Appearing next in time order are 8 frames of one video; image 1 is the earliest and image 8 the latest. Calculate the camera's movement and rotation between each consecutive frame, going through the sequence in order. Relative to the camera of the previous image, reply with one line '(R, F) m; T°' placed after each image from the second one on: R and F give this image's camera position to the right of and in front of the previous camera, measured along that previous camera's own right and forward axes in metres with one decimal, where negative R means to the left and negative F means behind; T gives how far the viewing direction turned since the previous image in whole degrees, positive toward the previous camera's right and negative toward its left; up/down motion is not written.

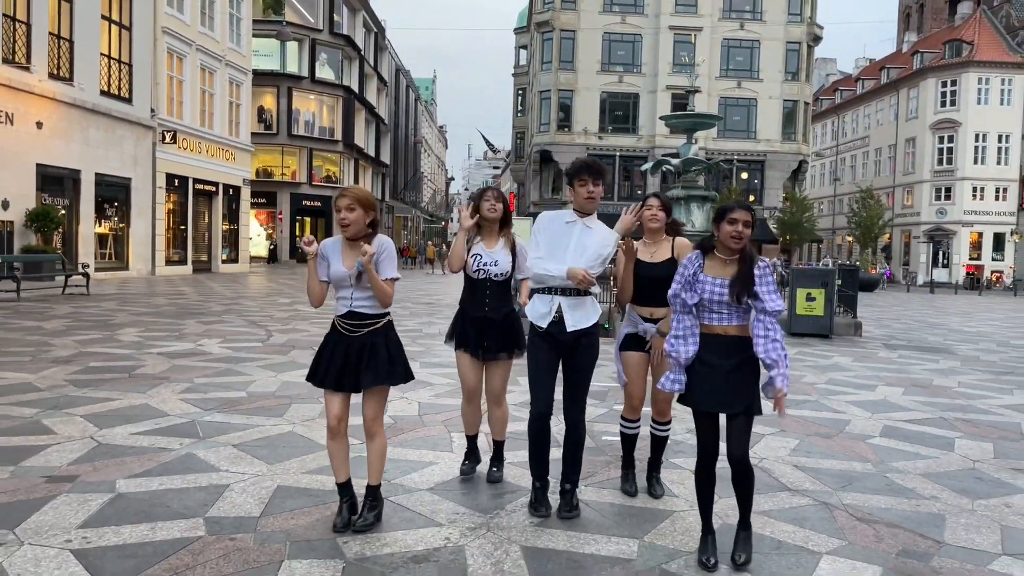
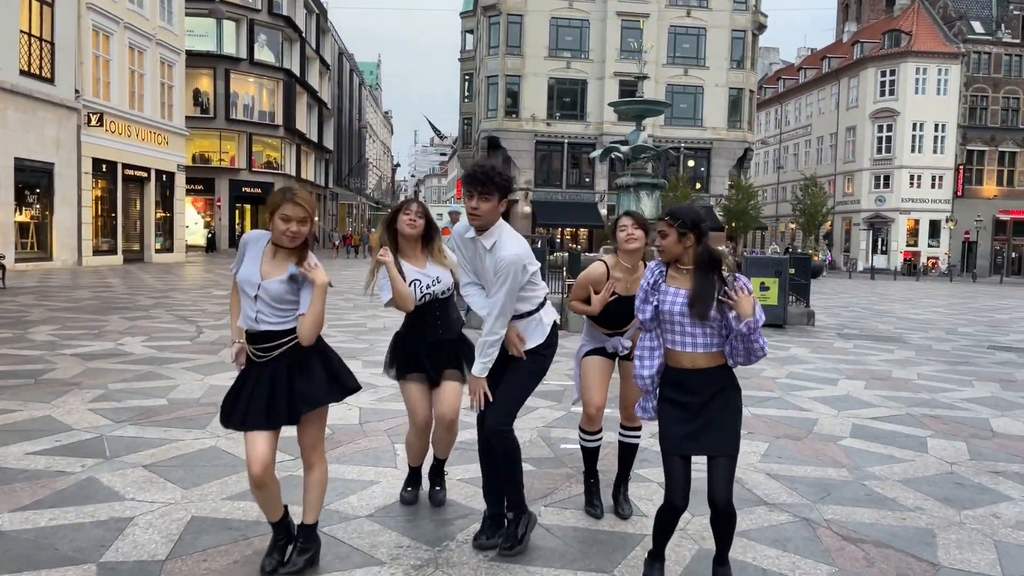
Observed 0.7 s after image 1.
(0.0, +0.5) m; +4°
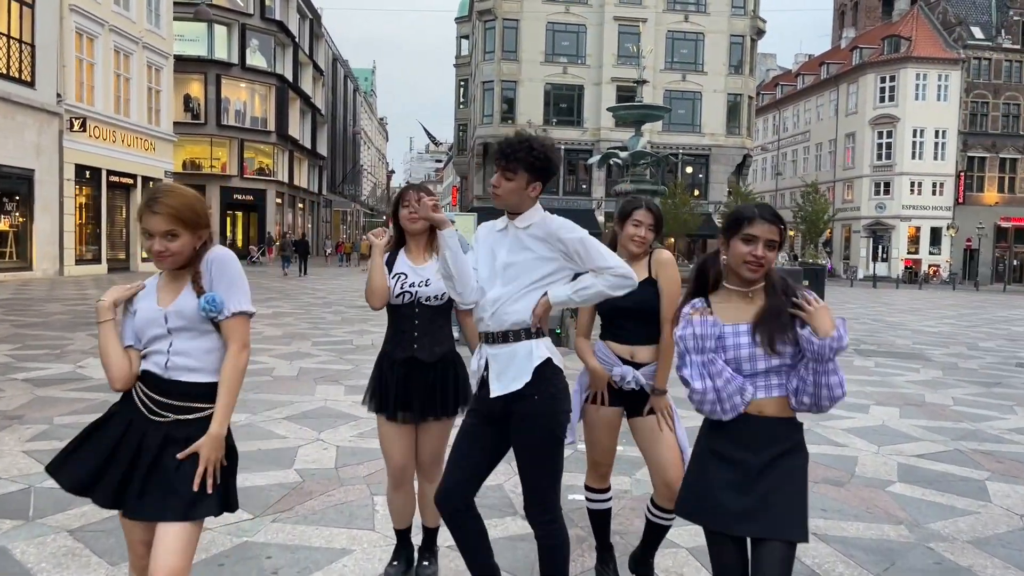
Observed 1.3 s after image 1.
(0.0, +0.8) m; 0°
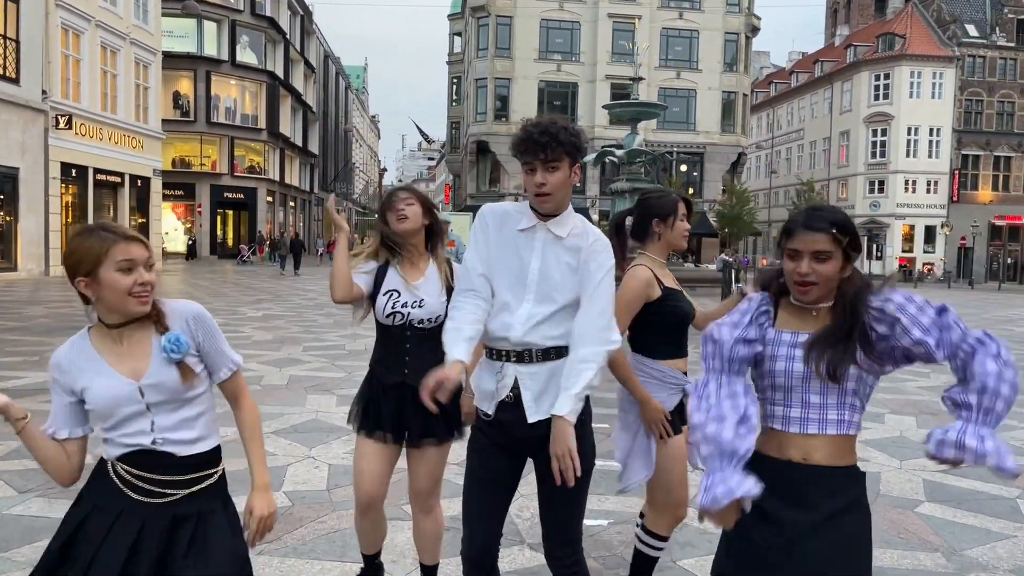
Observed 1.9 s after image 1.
(-0.1, +0.3) m; +1°
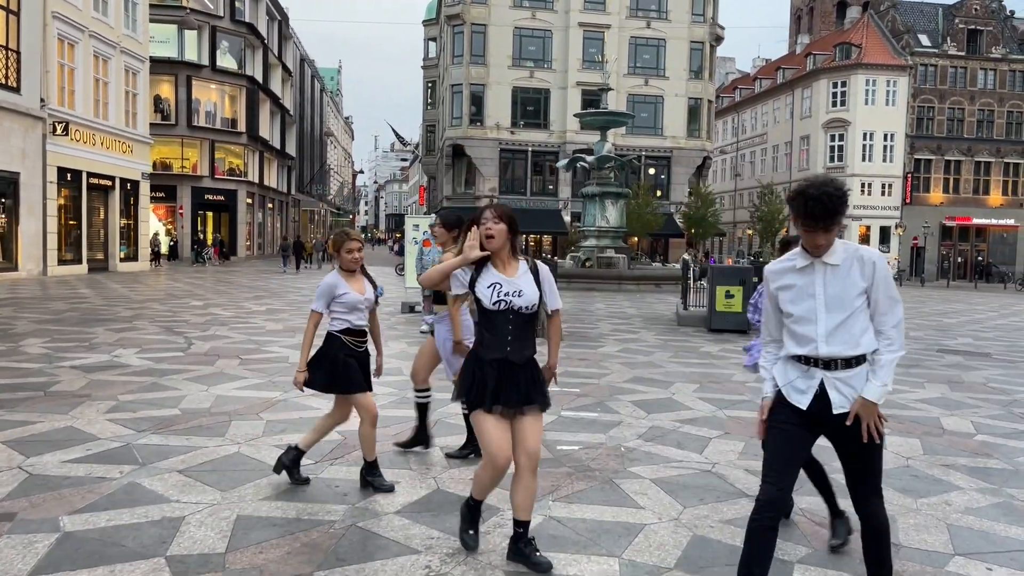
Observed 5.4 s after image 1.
(-0.2, -1.6) m; +2°
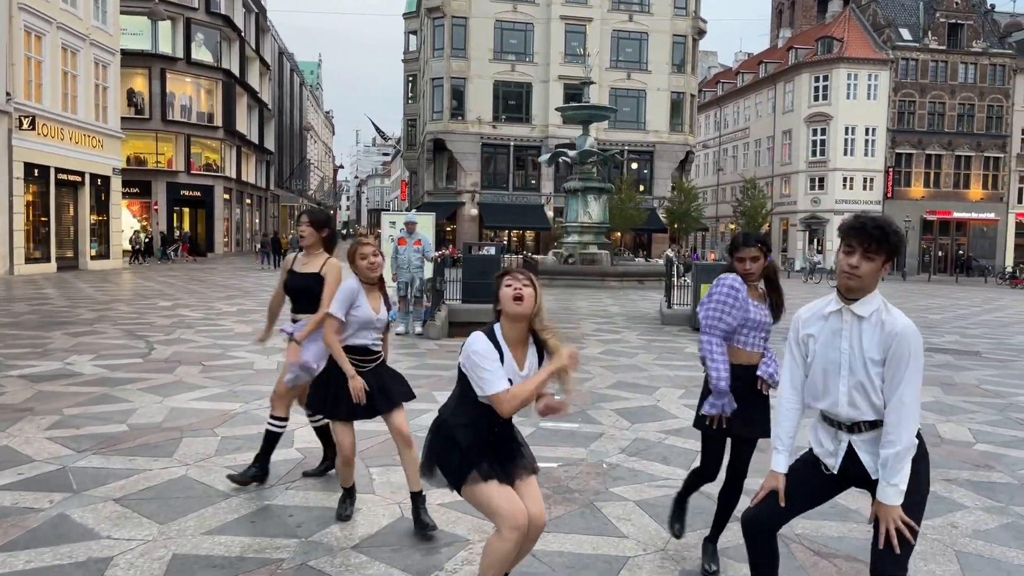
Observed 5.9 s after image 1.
(+0.1, +0.4) m; +1°
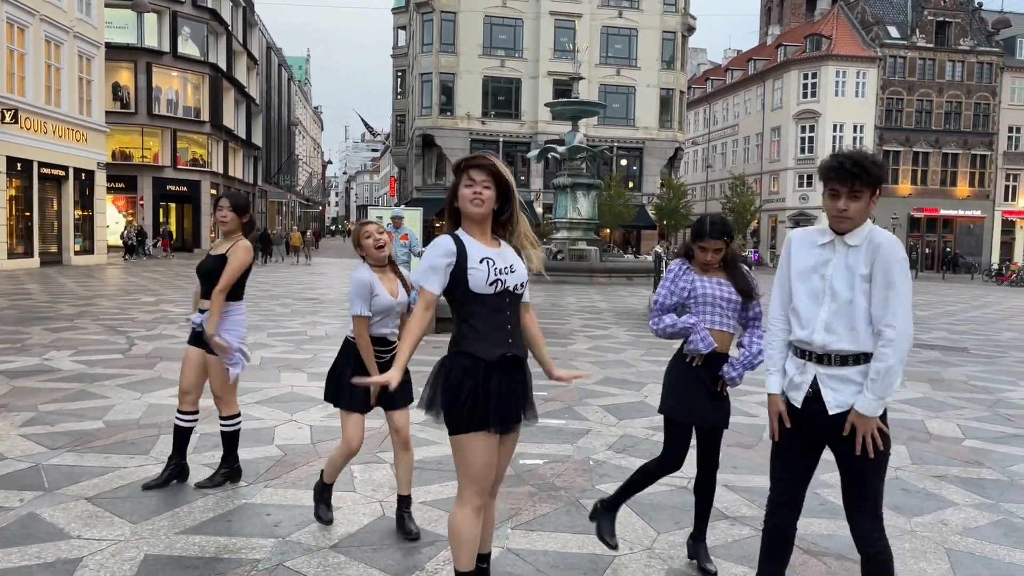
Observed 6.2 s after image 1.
(0.0, +0.1) m; +1°
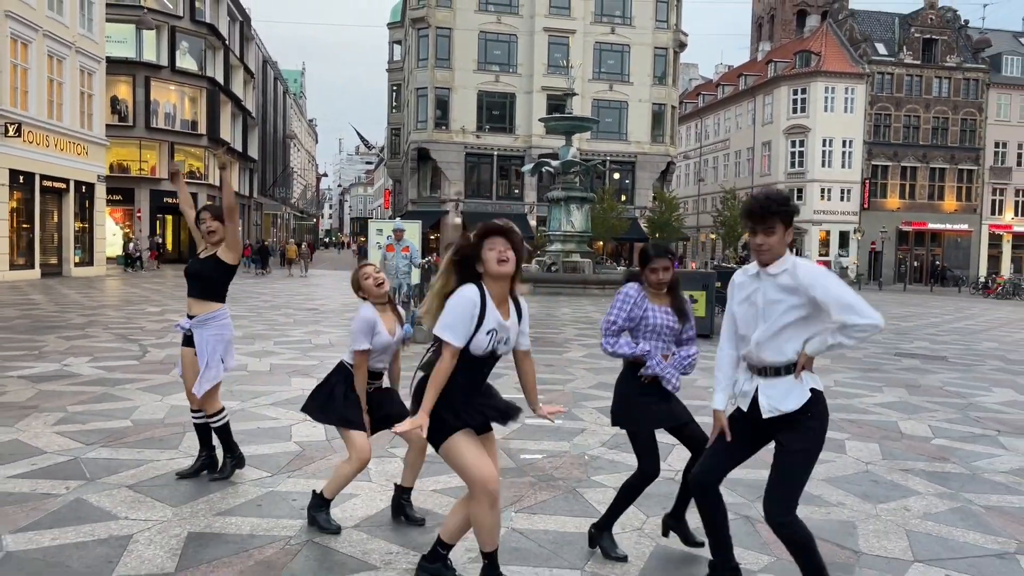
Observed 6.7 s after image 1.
(-0.1, -0.5) m; +1°
